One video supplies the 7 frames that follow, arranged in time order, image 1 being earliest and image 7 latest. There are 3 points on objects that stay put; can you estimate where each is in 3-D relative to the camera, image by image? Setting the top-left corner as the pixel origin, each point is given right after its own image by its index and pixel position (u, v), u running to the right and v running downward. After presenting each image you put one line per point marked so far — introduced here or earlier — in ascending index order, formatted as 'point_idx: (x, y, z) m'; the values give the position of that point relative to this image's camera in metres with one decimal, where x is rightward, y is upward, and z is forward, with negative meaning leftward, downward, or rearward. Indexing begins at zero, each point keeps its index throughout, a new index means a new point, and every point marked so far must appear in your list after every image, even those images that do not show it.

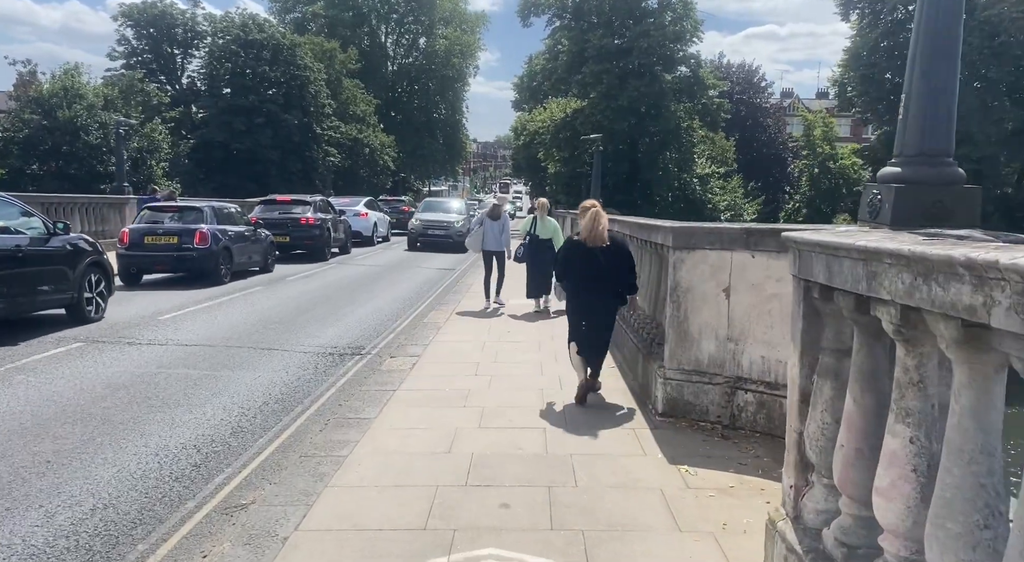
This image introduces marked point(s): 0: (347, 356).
0: (-2.0, -0.9, +8.6) m
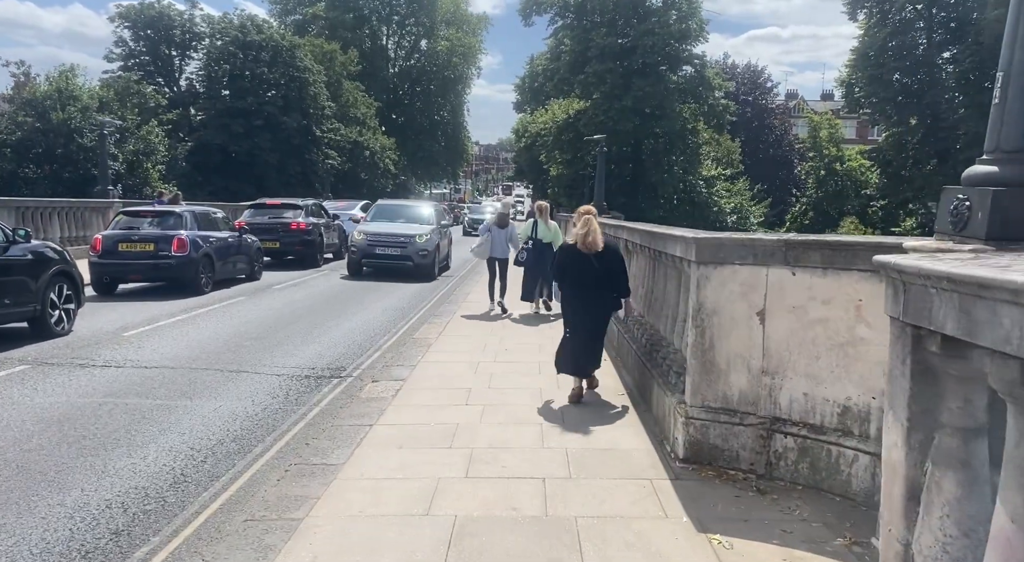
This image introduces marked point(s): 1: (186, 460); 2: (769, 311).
0: (-2.0, -1.0, +7.7) m
1: (-2.3, -1.3, +5.1) m
2: (+1.7, -0.2, +4.7) m
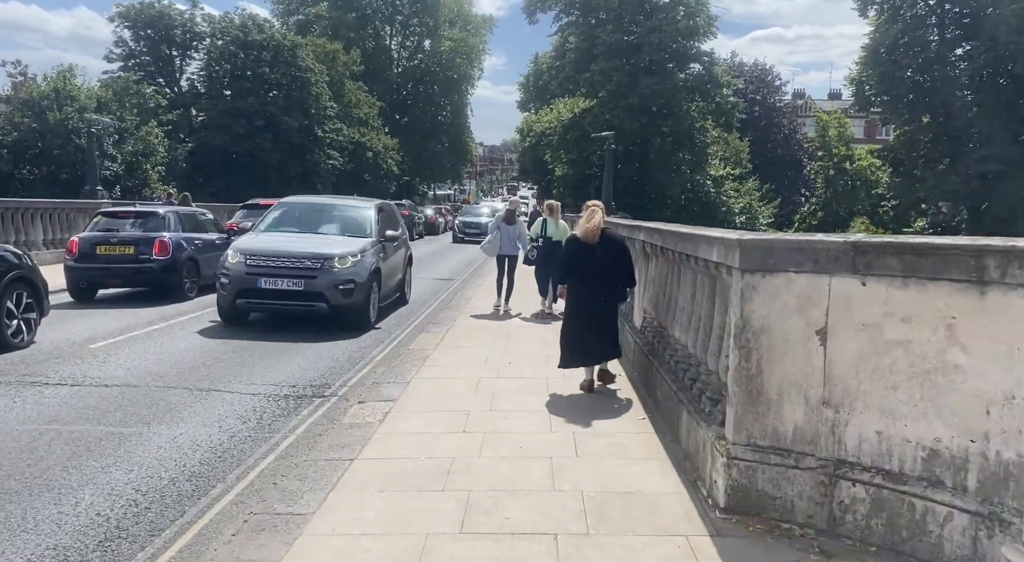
0: (-2.0, -1.1, +6.9) m
1: (-2.3, -1.3, +4.3) m
2: (+1.7, -0.3, +3.9) m
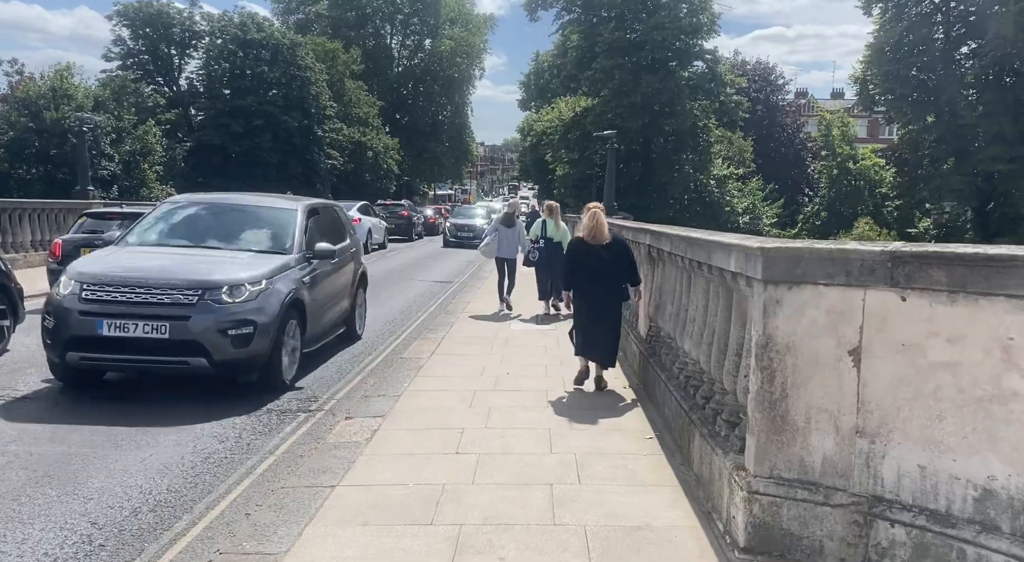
0: (-2.0, -1.2, +6.4) m
1: (-2.3, -1.4, +3.9) m
2: (+1.7, -0.3, +3.4) m
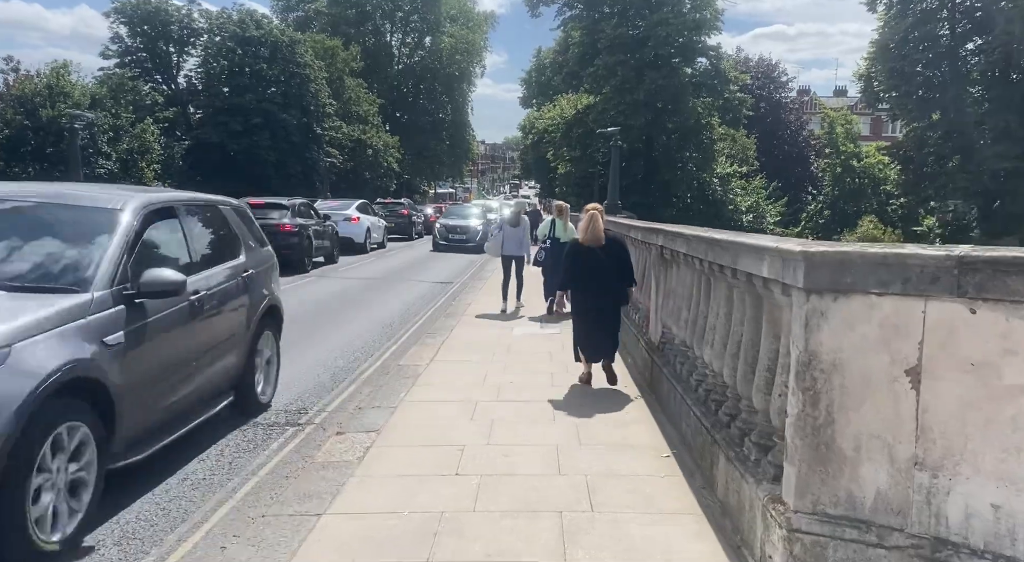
0: (-2.0, -1.2, +6.0) m
1: (-2.3, -1.4, +3.4) m
2: (+1.7, -0.4, +3.0) m
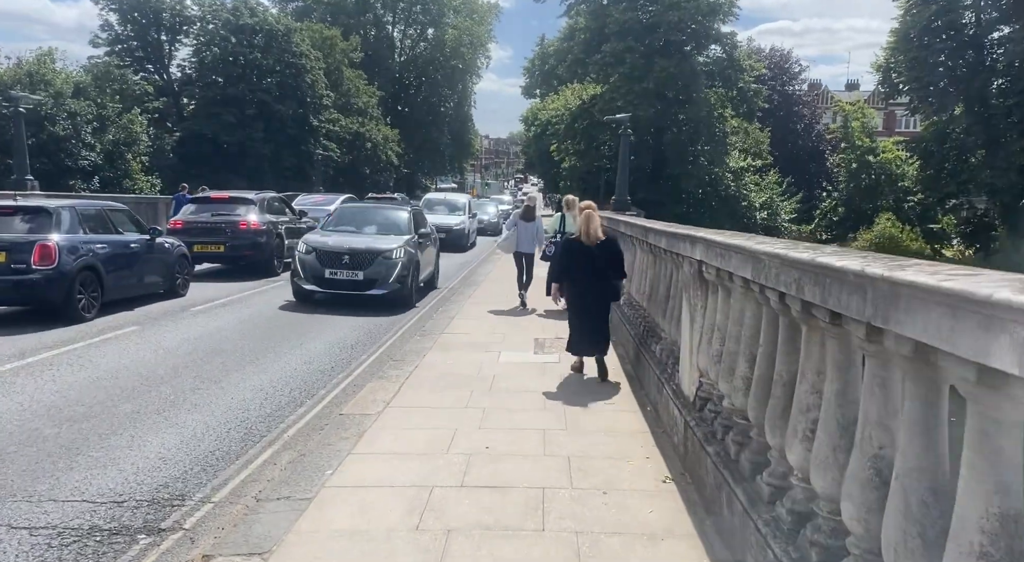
0: (-2.1, -1.4, +3.9) m
1: (-2.5, -1.6, +1.4) m
2: (+1.5, -0.6, +0.9) m
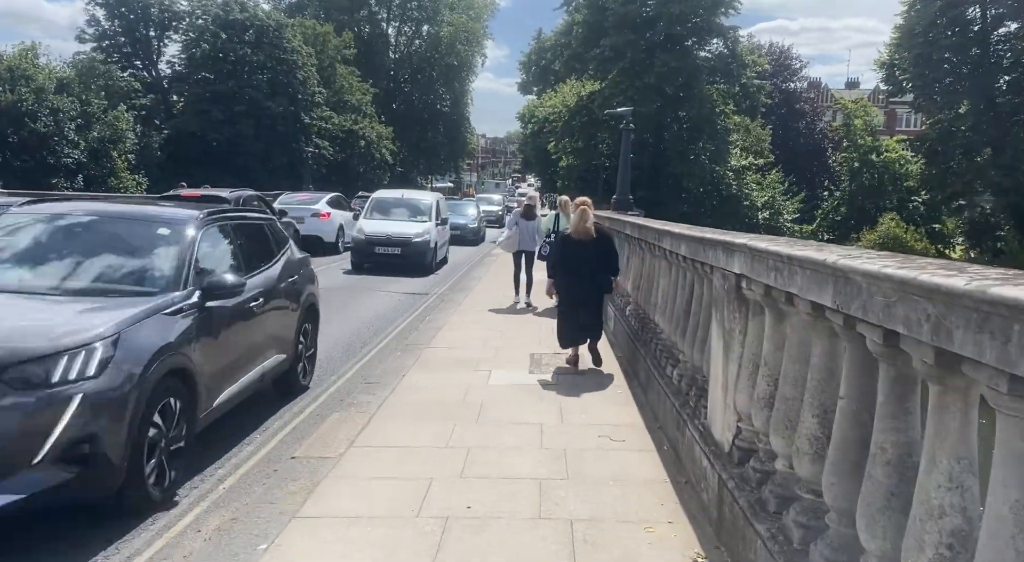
0: (-2.2, -1.5, +2.8) m
1: (-2.5, -1.7, +0.3) m
2: (+1.4, -0.7, -0.2) m
